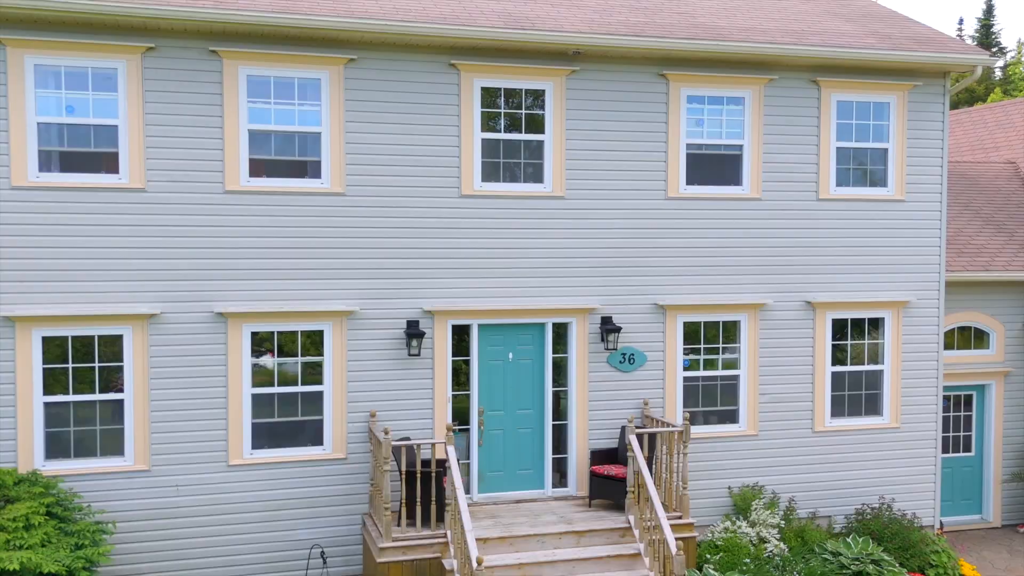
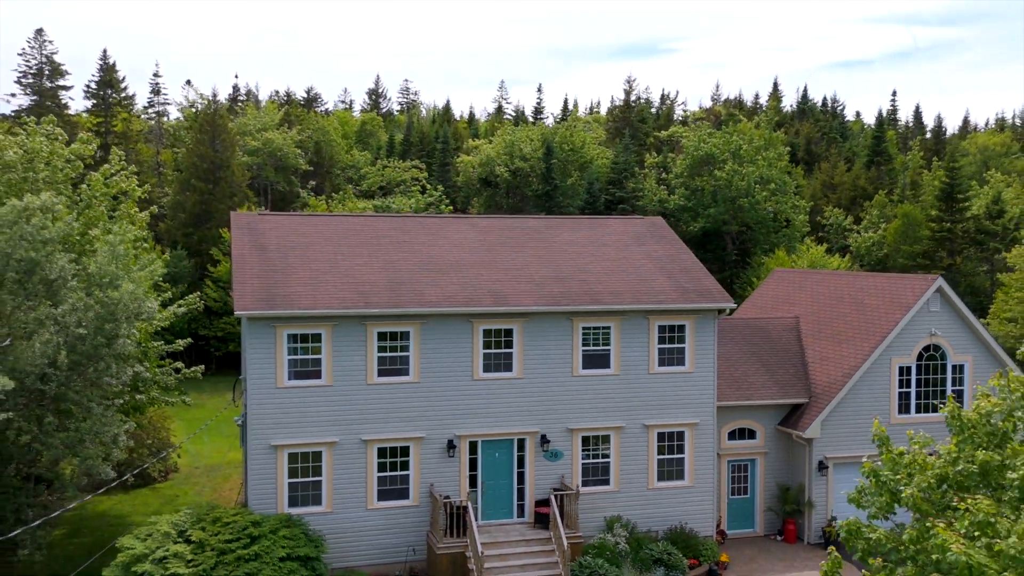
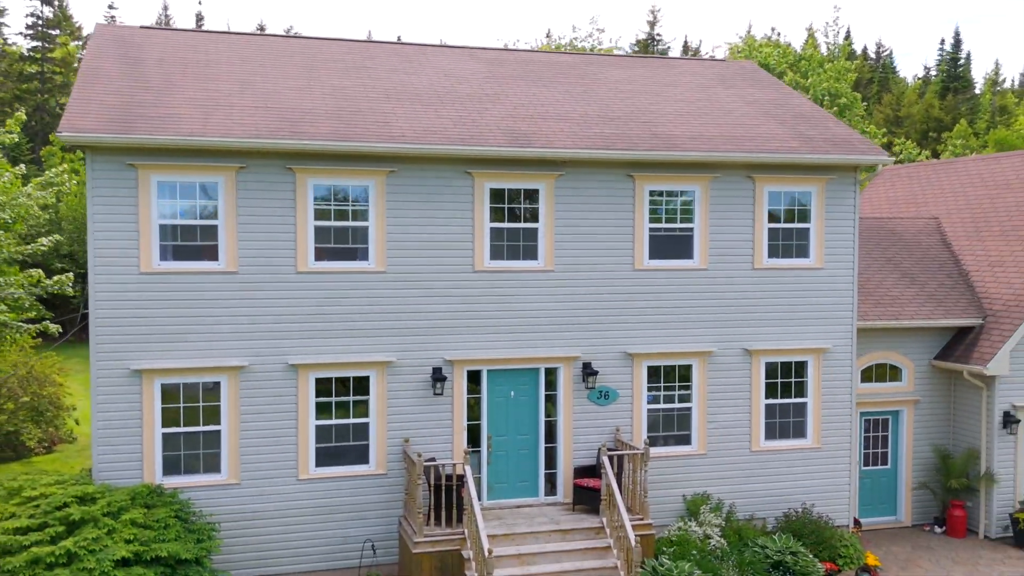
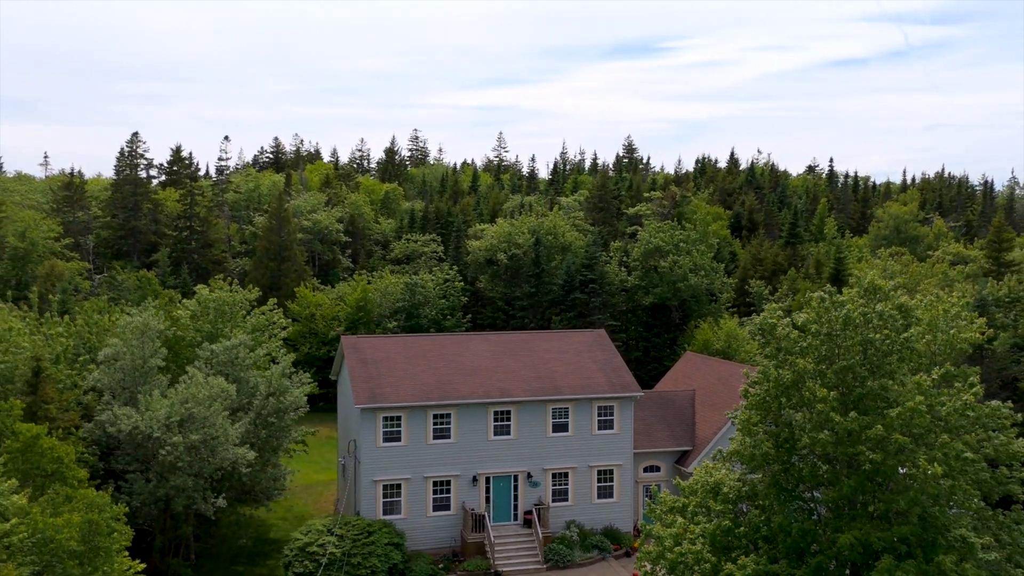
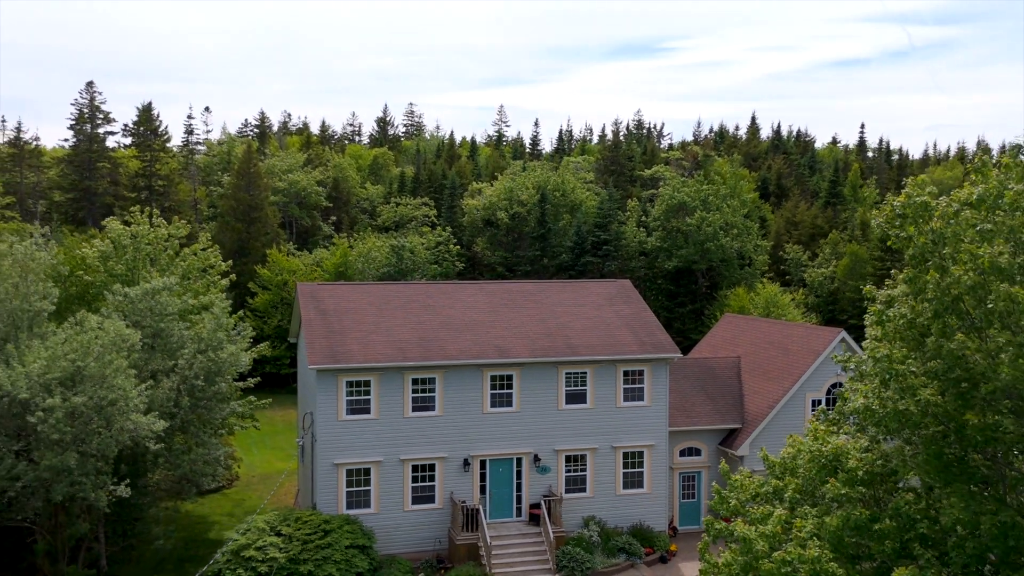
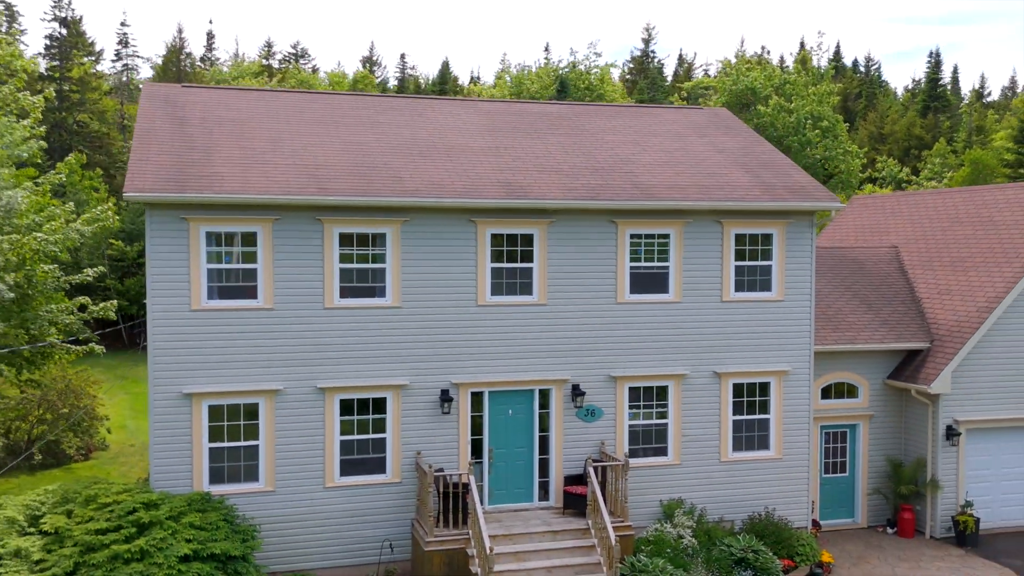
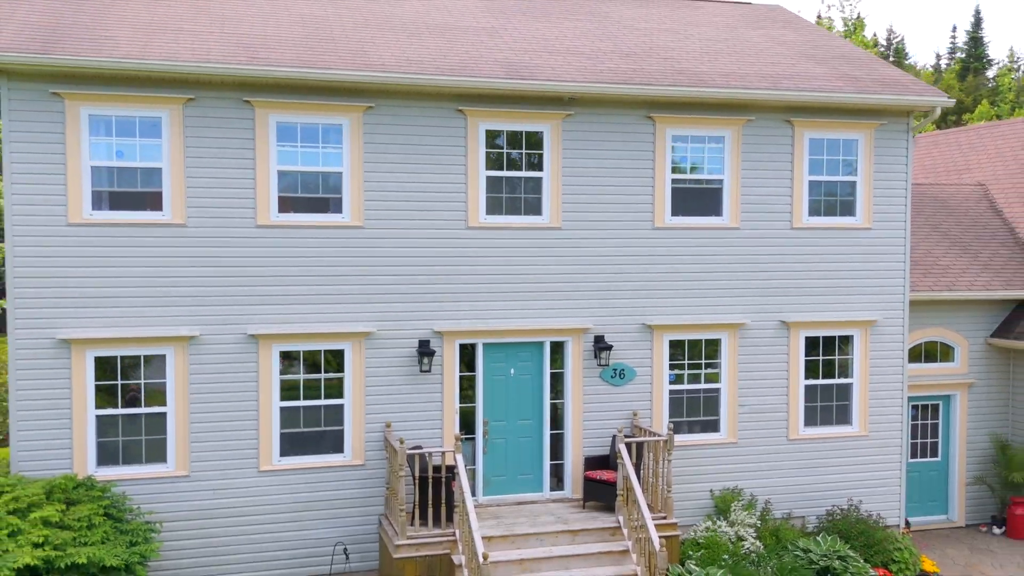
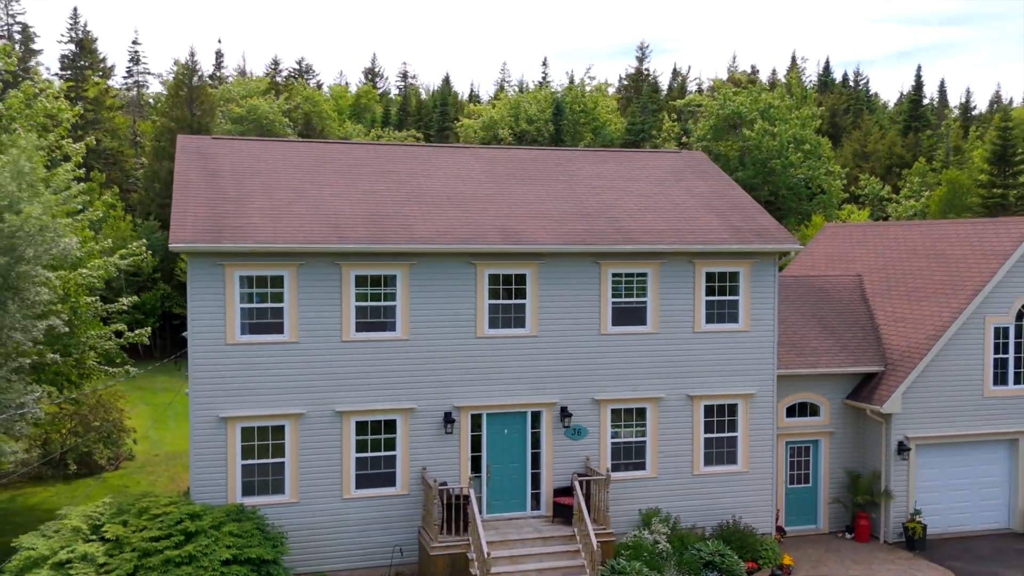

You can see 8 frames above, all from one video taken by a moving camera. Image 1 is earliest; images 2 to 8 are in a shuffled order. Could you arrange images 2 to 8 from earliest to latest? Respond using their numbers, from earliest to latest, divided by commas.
7, 3, 6, 8, 2, 5, 4
